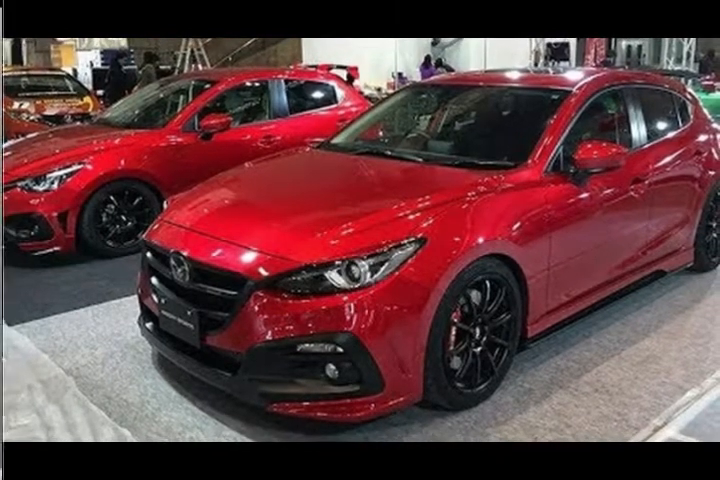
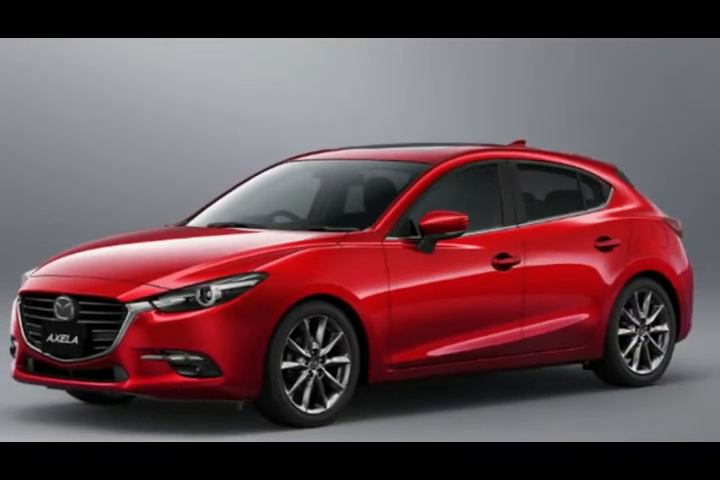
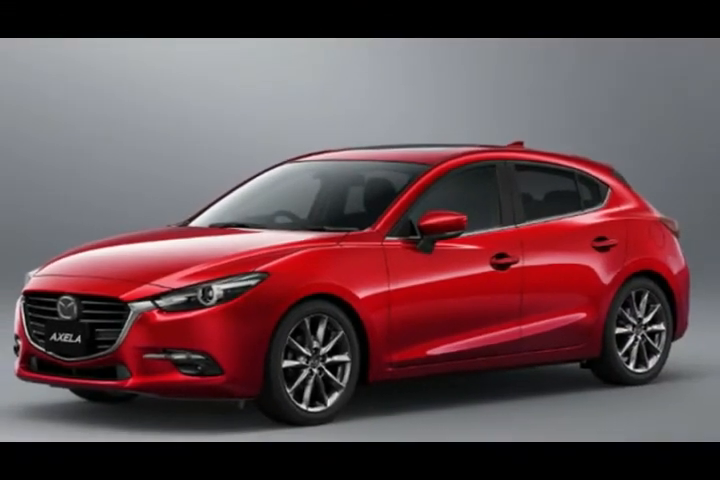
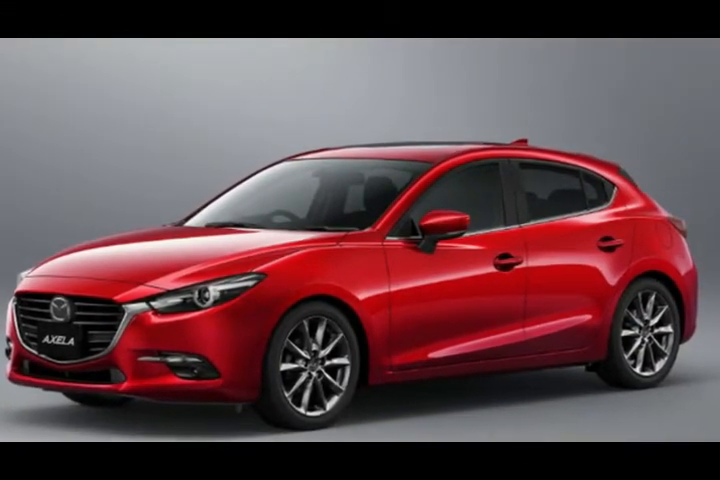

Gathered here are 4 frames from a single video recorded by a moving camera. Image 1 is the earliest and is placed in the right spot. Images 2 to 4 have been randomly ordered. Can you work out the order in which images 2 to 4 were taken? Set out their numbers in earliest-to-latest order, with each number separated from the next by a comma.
3, 2, 4
